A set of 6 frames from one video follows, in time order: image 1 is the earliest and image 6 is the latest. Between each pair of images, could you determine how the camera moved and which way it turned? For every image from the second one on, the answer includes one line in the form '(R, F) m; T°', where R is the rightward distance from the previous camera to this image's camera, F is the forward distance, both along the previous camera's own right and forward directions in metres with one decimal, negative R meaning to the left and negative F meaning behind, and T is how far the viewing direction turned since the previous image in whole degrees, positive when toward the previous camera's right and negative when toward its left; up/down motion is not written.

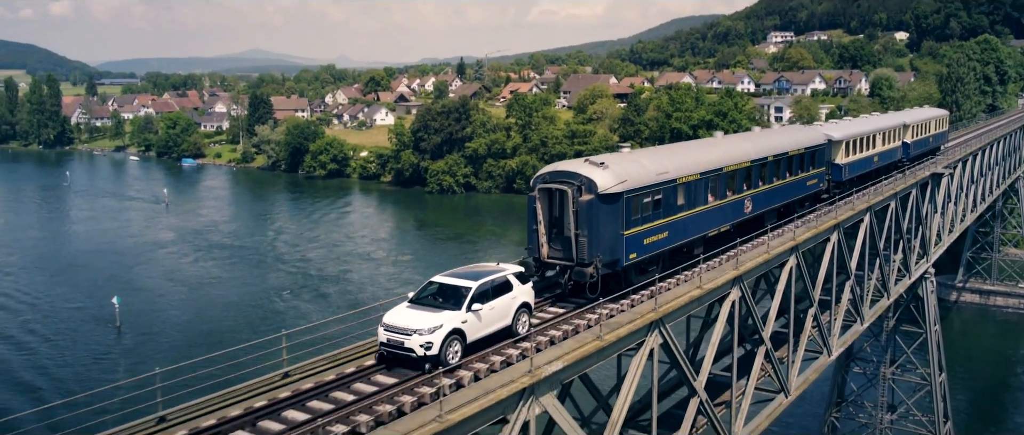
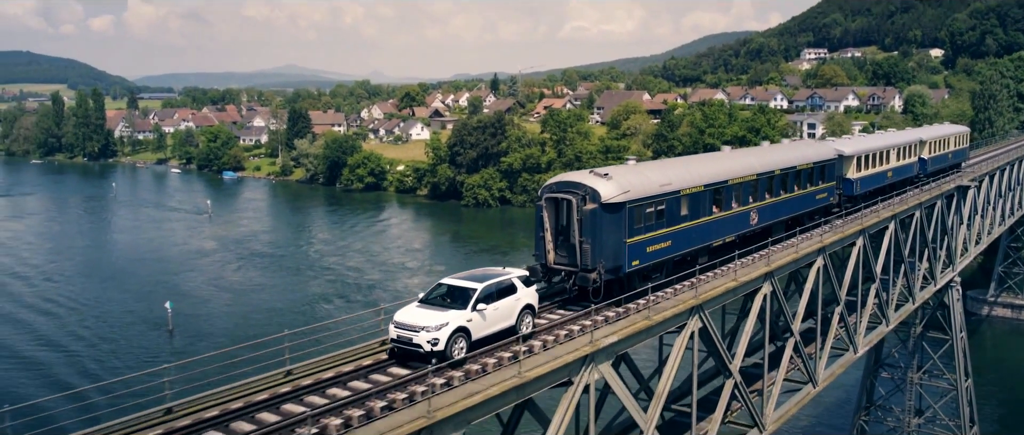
(-0.4, -1.5) m; -2°
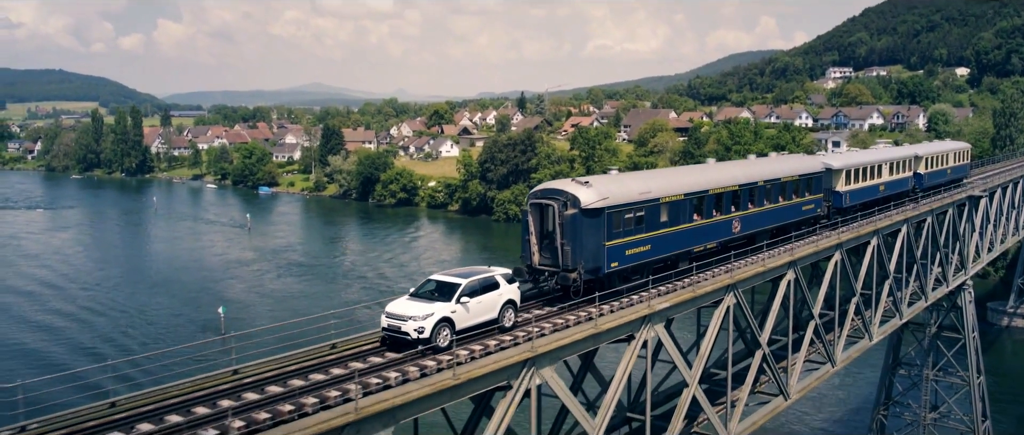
(-0.7, -2.4) m; -2°
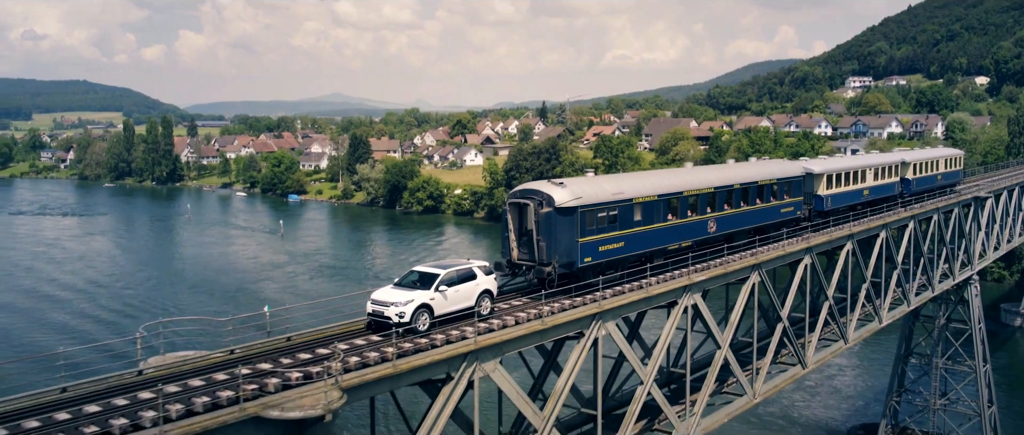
(-0.8, -2.6) m; -1°
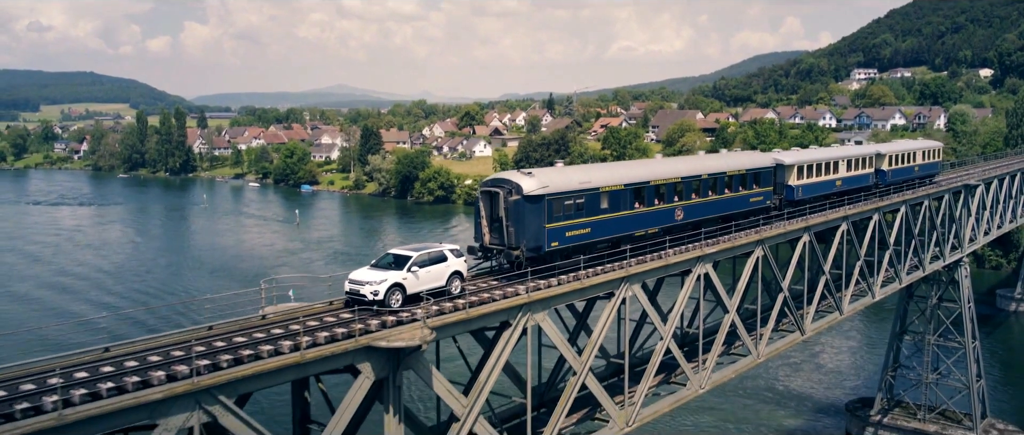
(-0.7, -2.2) m; 0°
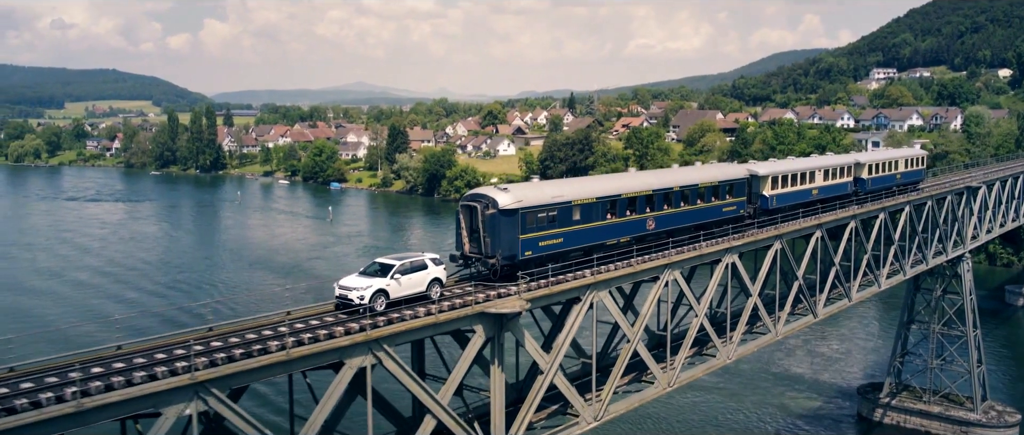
(-1.1, -3.4) m; -1°
